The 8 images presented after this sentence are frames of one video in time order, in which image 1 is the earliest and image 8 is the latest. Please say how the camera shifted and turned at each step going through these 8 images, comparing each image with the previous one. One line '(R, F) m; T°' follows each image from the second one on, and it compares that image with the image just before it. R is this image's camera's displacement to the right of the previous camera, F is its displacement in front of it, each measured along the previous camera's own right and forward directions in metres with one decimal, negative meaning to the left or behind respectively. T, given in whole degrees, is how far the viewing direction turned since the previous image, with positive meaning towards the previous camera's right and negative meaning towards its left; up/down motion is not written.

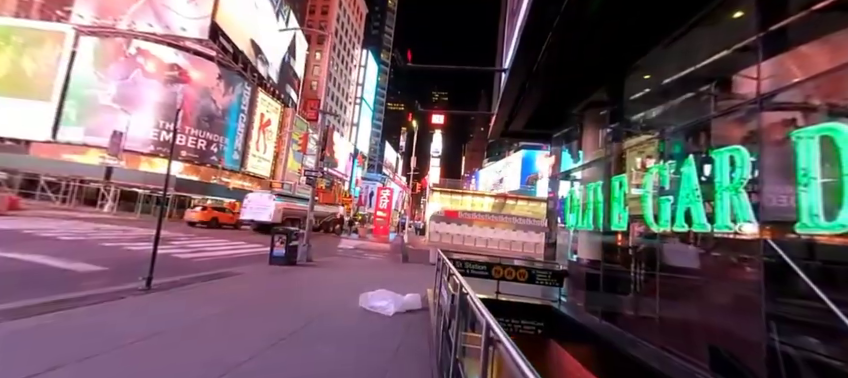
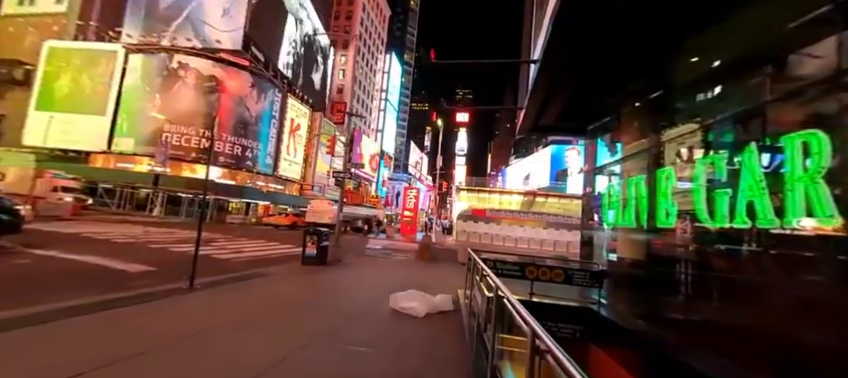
(0.0, +0.1) m; -5°
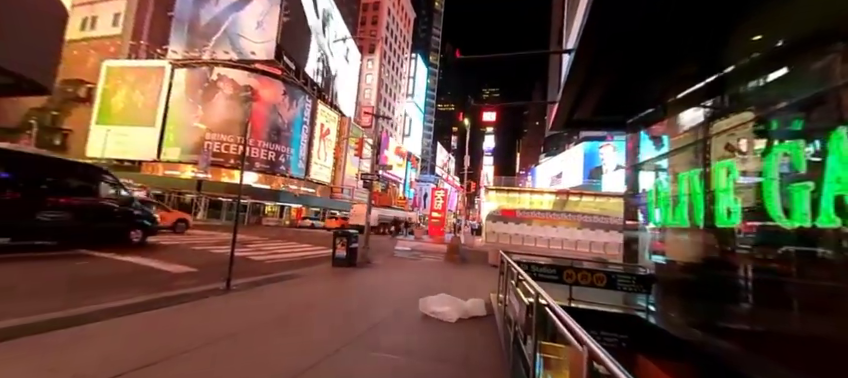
(0.0, +0.2) m; -5°
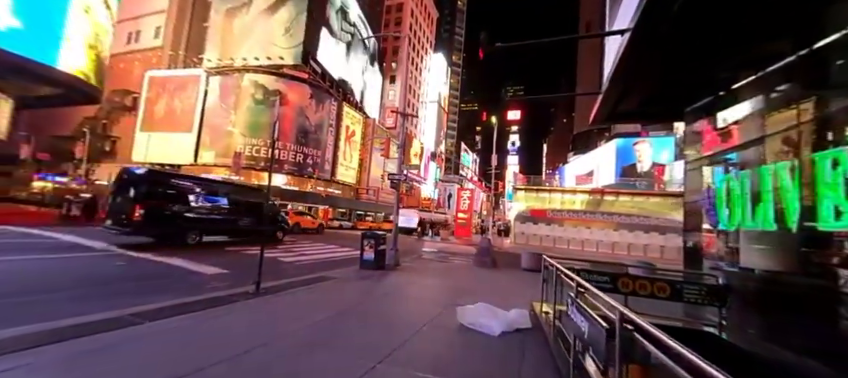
(-0.2, +0.4) m; -4°
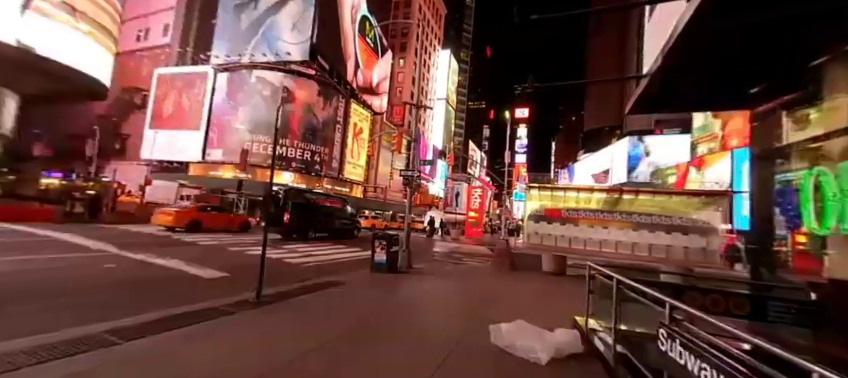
(-0.3, +0.7) m; -1°
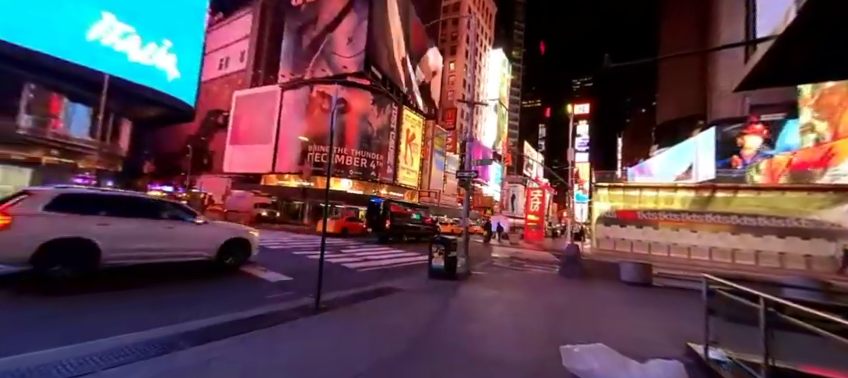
(-0.1, +0.5) m; -10°
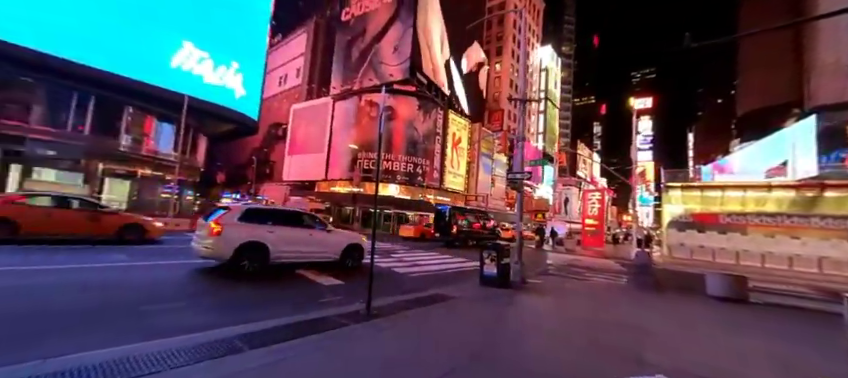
(-0.1, +0.3) m; -8°
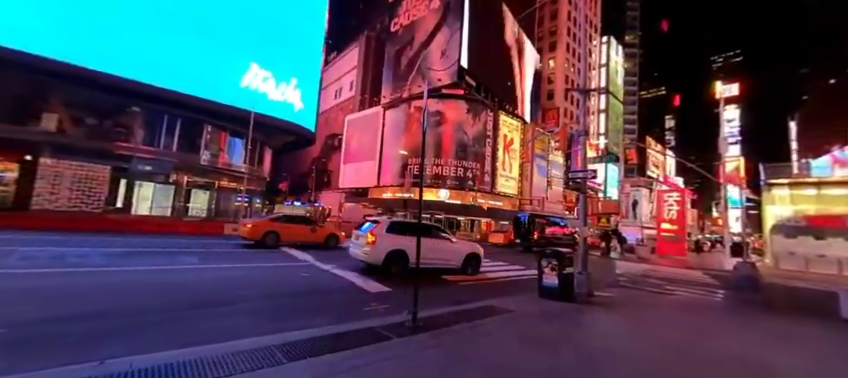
(0.0, +0.5) m; -9°
